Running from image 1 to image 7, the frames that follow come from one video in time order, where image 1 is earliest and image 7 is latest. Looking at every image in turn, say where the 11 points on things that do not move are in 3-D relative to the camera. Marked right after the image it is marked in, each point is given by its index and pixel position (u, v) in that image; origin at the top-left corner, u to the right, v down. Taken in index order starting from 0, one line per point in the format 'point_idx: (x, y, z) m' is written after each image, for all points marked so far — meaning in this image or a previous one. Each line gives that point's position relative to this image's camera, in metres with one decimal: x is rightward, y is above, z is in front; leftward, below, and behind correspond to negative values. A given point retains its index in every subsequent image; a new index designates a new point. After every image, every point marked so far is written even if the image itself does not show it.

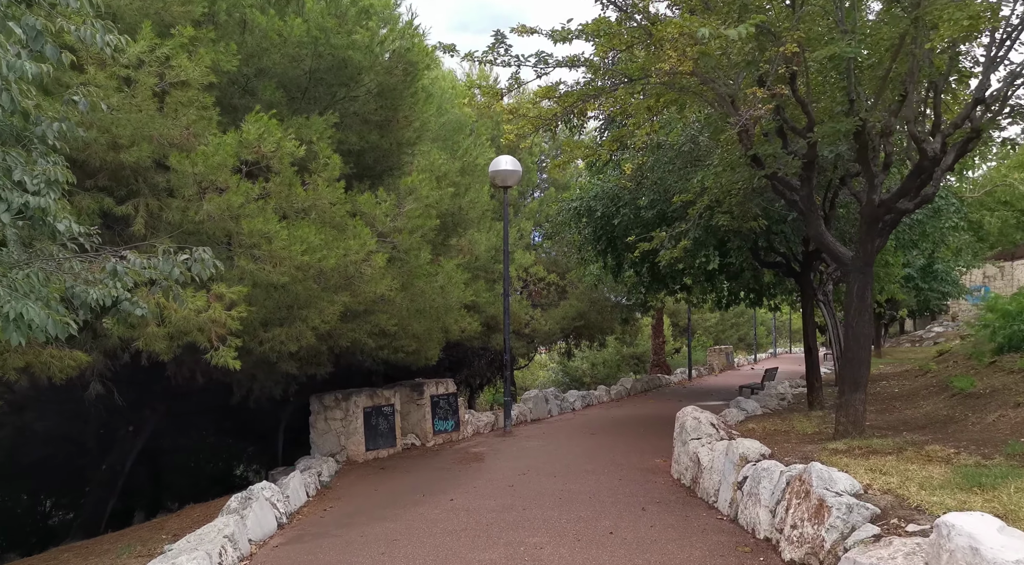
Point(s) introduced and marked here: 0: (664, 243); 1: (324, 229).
0: (+2.3, +0.6, +12.7) m
1: (-2.2, +0.6, +9.8) m
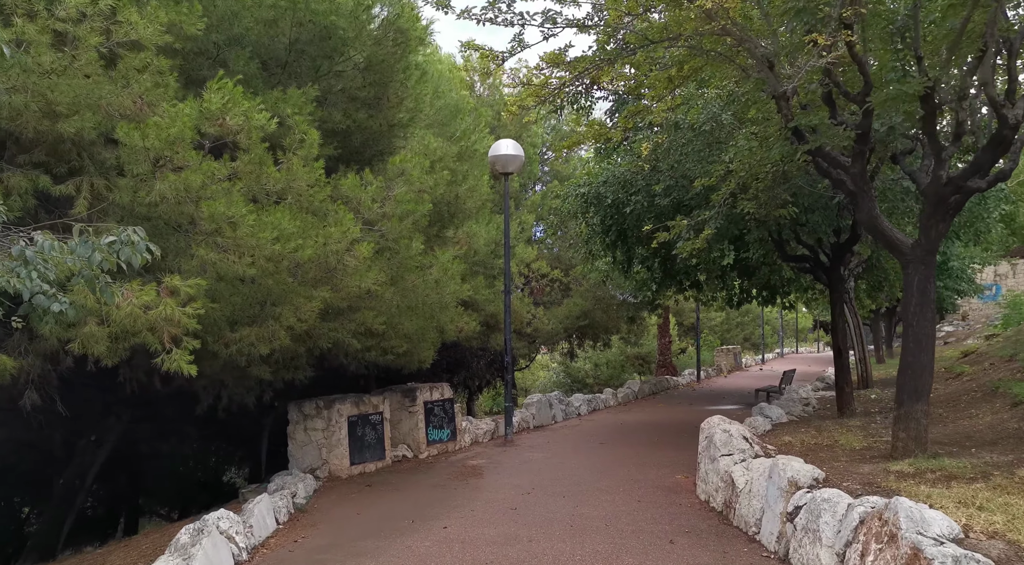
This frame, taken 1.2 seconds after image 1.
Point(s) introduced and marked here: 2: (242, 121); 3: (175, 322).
0: (+2.3, +0.6, +11.5) m
1: (-2.2, +0.7, +8.6) m
2: (-2.6, +1.5, +8.0) m
3: (-2.8, -0.3, +7.0) m
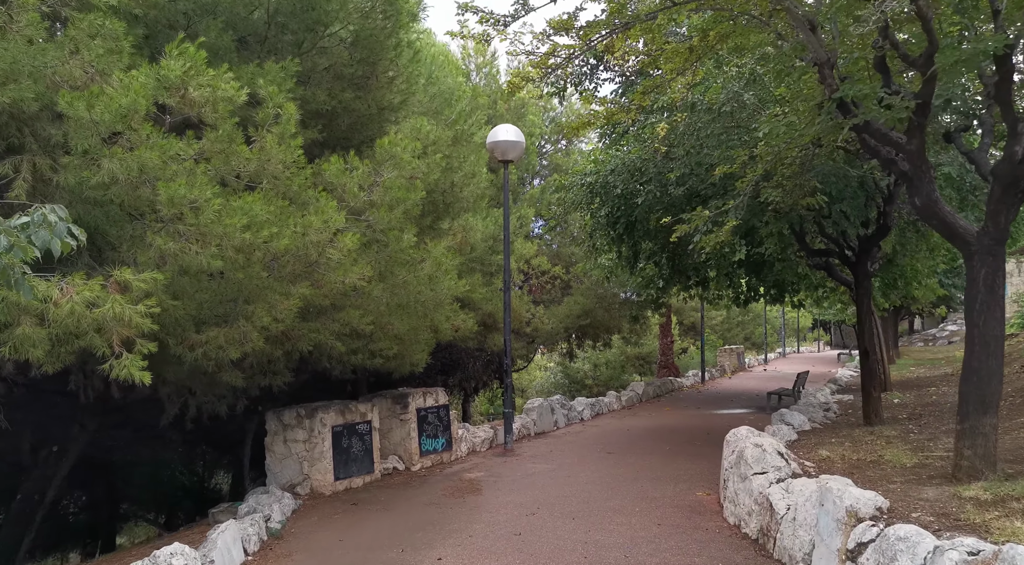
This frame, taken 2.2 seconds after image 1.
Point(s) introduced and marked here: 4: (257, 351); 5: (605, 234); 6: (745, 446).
0: (+2.3, +0.7, +10.5) m
1: (-2.1, +0.7, +7.6) m
2: (-2.5, +1.6, +7.0) m
3: (-2.8, -0.3, +6.1) m
4: (-2.4, -0.6, +7.9) m
5: (+1.5, +0.8, +13.7) m
6: (+2.0, -1.4, +7.2) m
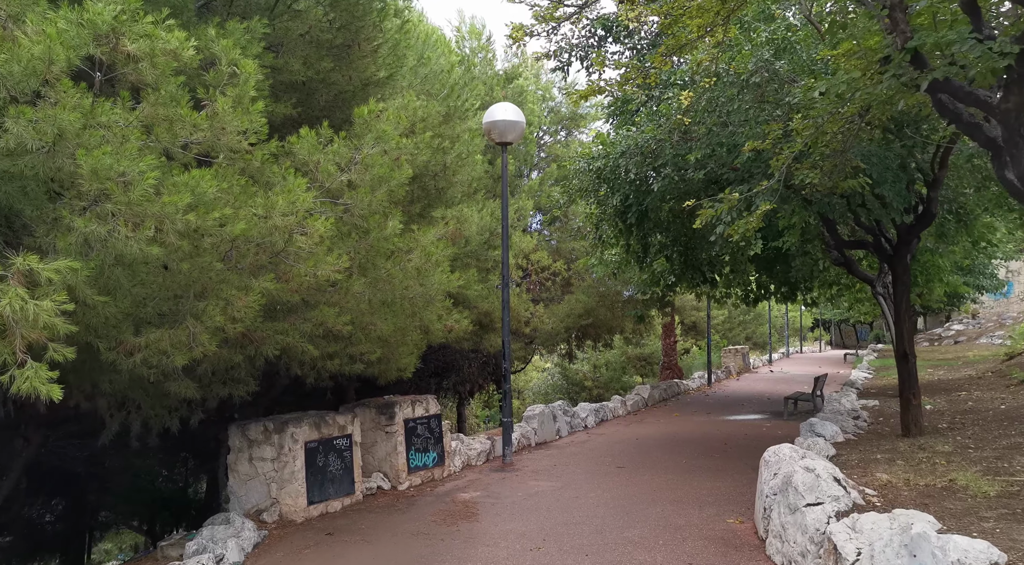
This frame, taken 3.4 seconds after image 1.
0: (+2.3, +0.8, +9.4) m
1: (-2.1, +0.8, +6.4) m
2: (-2.5, +1.6, +5.8) m
3: (-2.8, -0.2, +4.8) m
4: (-2.4, -0.6, +6.7) m
5: (+1.5, +0.8, +12.5) m
6: (+2.0, -1.4, +6.1) m
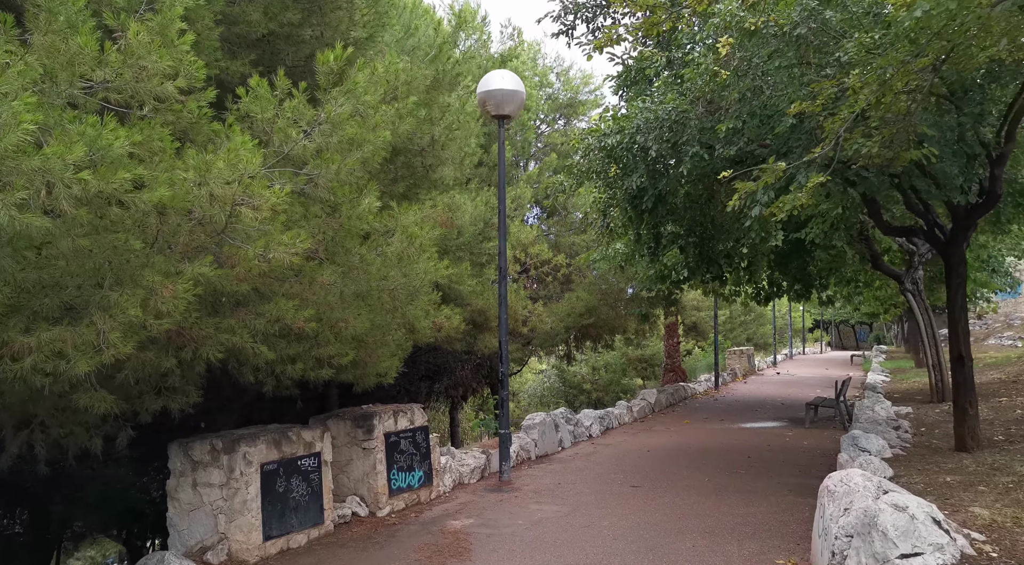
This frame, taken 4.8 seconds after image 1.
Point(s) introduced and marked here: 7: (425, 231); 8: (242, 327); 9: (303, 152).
0: (+2.3, +0.8, +8.0) m
1: (-2.1, +0.9, +5.0) m
2: (-2.5, +1.7, +4.4) m
3: (-2.7, -0.1, +3.4) m
4: (-2.4, -0.5, +5.3) m
5: (+1.5, +0.9, +11.1) m
6: (+2.0, -1.3, +4.7) m
7: (-0.8, +0.4, +7.4) m
8: (-1.8, -0.3, +5.7) m
9: (-1.5, +0.9, +5.9) m
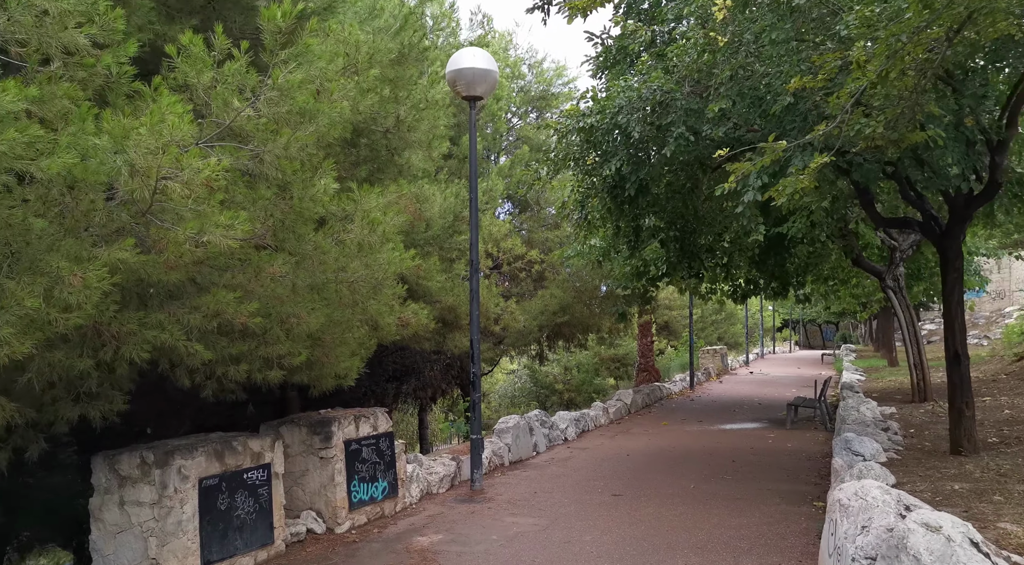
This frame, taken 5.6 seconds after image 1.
0: (+2.1, +0.9, +7.4) m
1: (-2.2, +1.0, +4.3) m
2: (-2.6, +1.8, +3.7) m
3: (-2.8, -0.1, +2.7) m
4: (-2.5, -0.4, +4.6) m
5: (+1.1, +1.0, +10.5) m
6: (+1.9, -1.2, +4.1) m
7: (-1.0, +0.5, +6.7) m
8: (-2.0, -0.2, +5.0) m
9: (-1.6, +1.0, +5.2) m
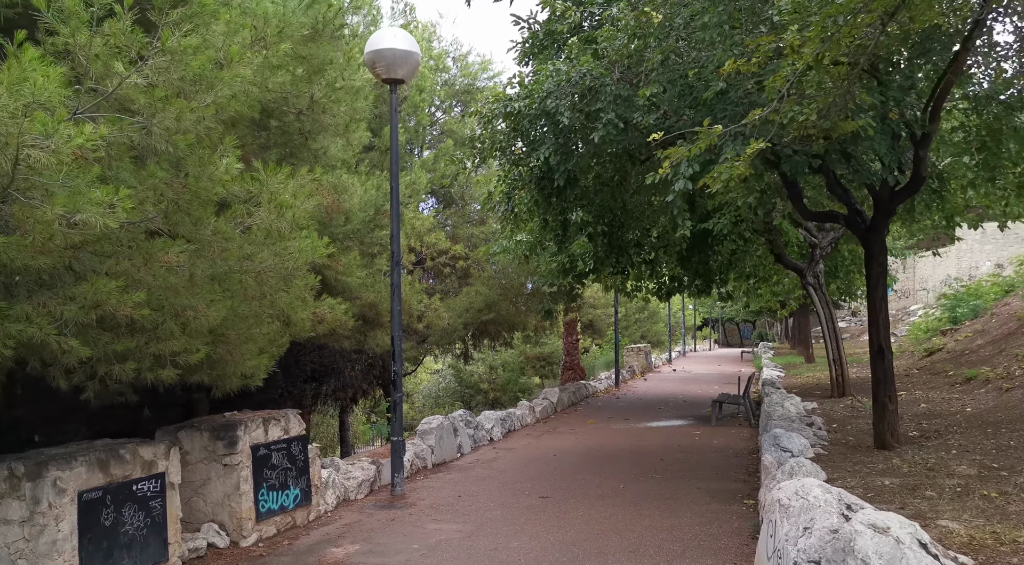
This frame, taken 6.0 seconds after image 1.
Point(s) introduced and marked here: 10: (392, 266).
0: (+1.4, +1.0, +7.1) m
1: (-2.6, +1.0, +3.6) m
2: (-2.9, +1.9, +3.0) m
3: (-3.0, 0.0, +2.0) m
4: (-2.9, -0.4, +3.9) m
5: (+0.2, +1.0, +10.2) m
6: (+1.6, -1.1, +3.8) m
7: (-1.5, +0.6, +6.2) m
8: (-2.4, -0.2, +4.4) m
9: (-2.1, +1.0, +4.6) m
10: (-1.3, +0.2, +9.5) m
